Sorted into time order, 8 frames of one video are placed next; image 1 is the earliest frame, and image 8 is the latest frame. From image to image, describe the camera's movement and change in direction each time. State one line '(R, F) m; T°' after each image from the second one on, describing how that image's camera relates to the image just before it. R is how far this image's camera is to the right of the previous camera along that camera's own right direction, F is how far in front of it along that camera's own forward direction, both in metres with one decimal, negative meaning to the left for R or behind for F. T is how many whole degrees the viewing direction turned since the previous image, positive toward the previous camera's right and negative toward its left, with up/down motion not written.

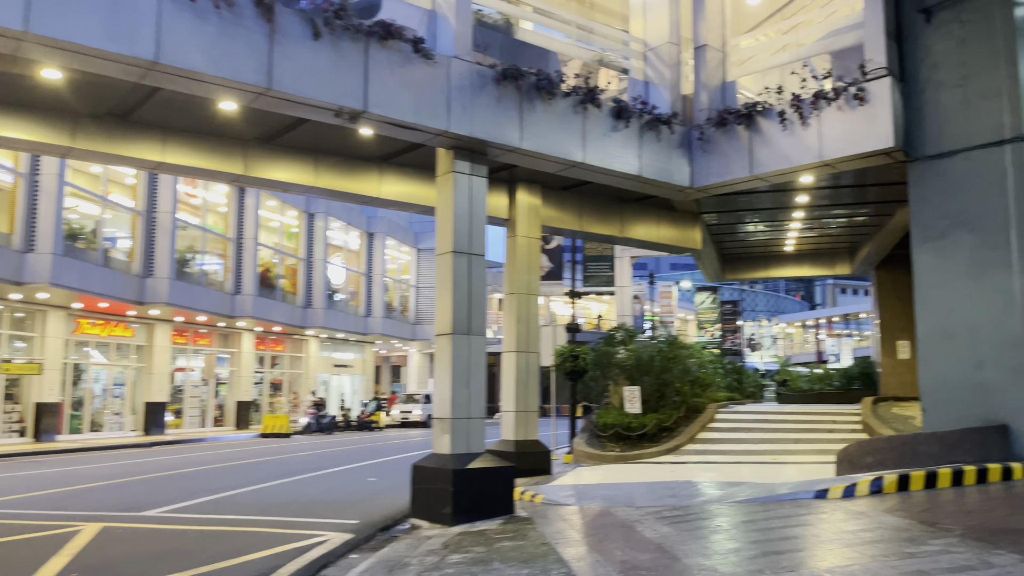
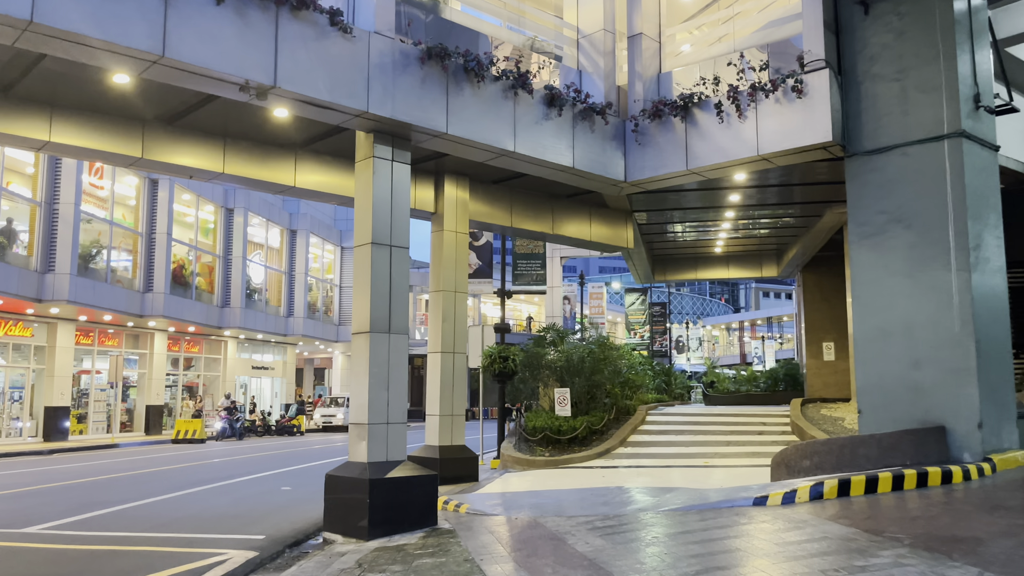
(+0.1, +0.7) m; +5°
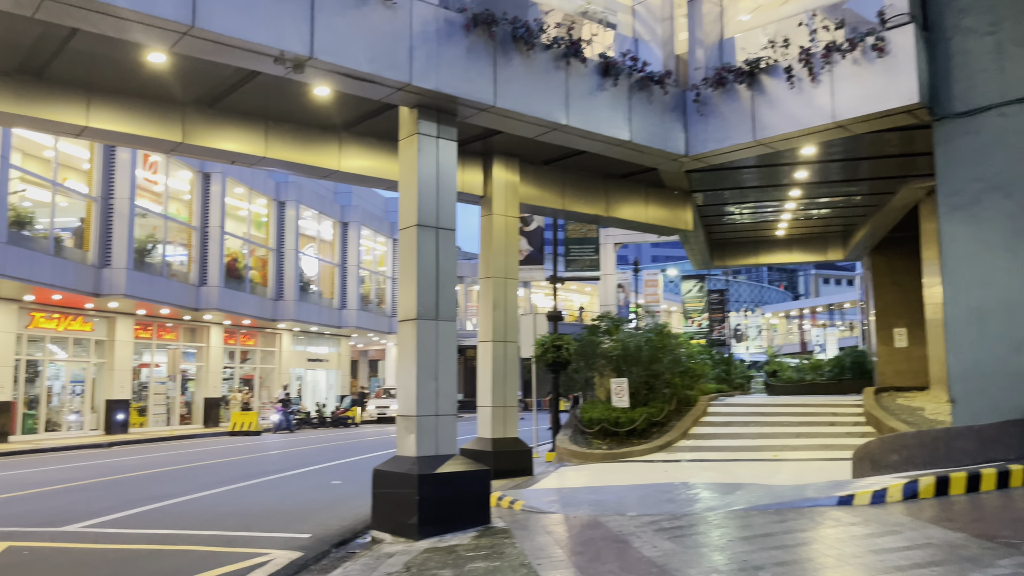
(0.0, +0.7) m; -4°
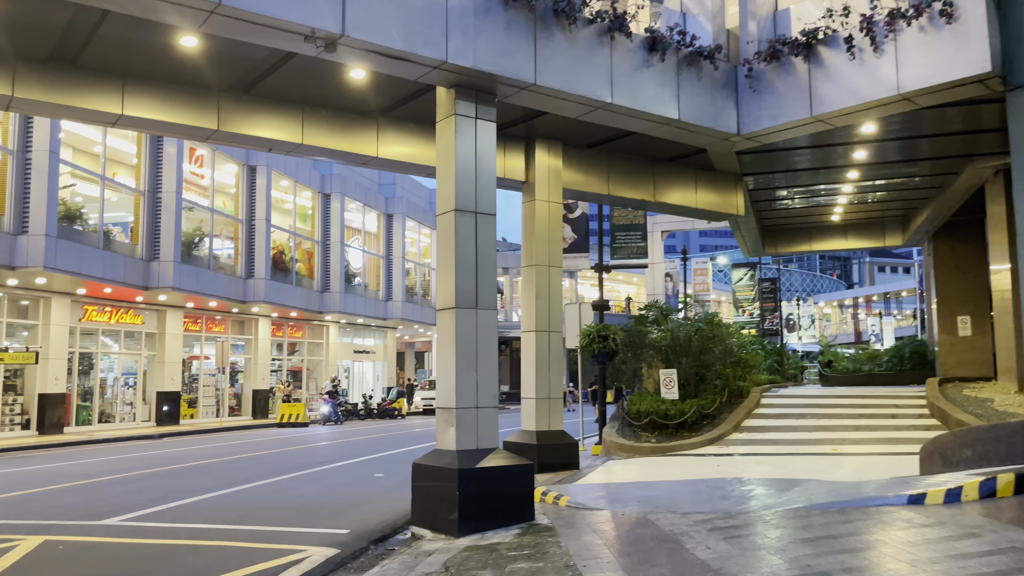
(0.0, +0.4) m; -3°
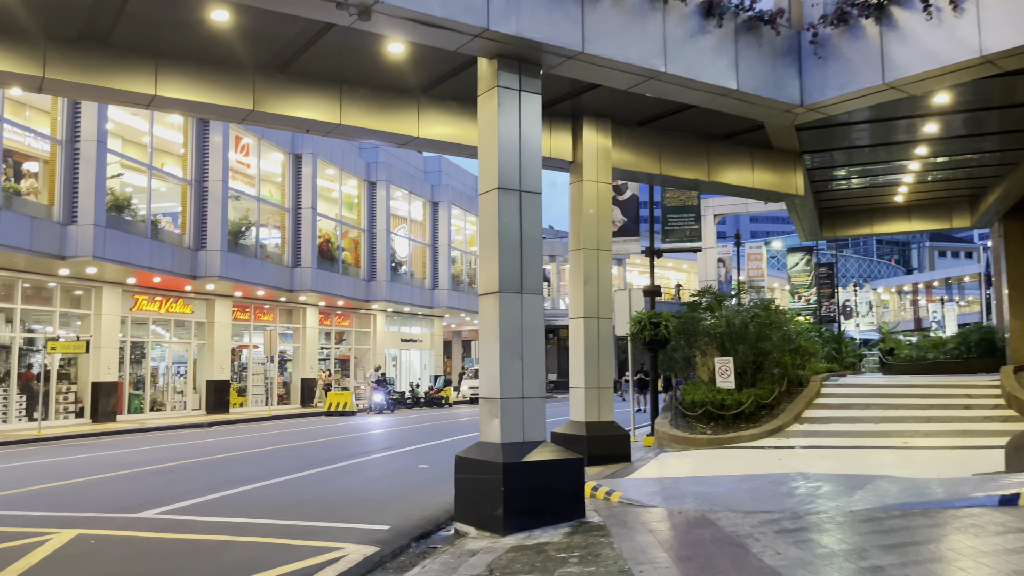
(0.0, +0.6) m; -3°
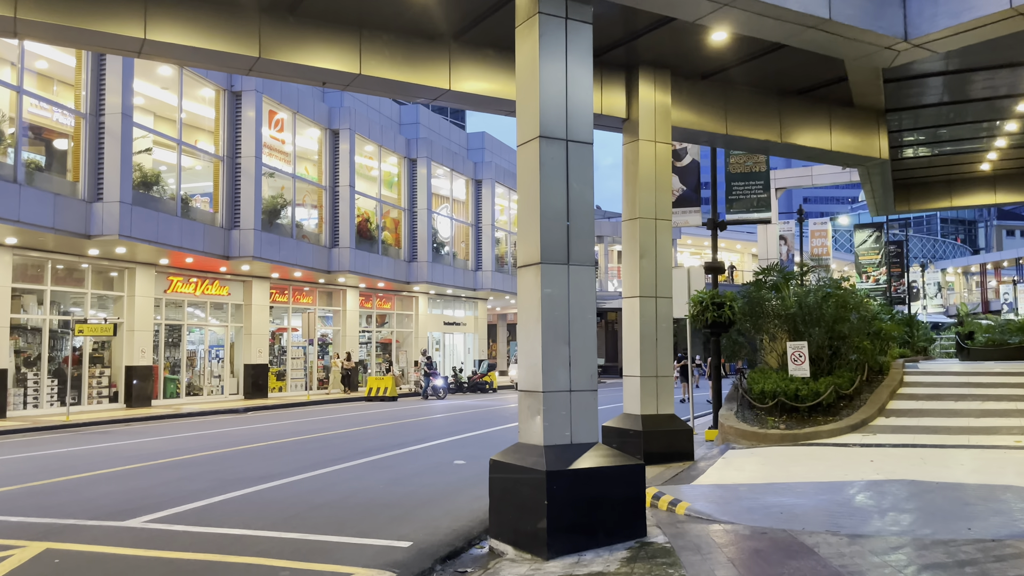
(0.0, +1.5) m; -3°
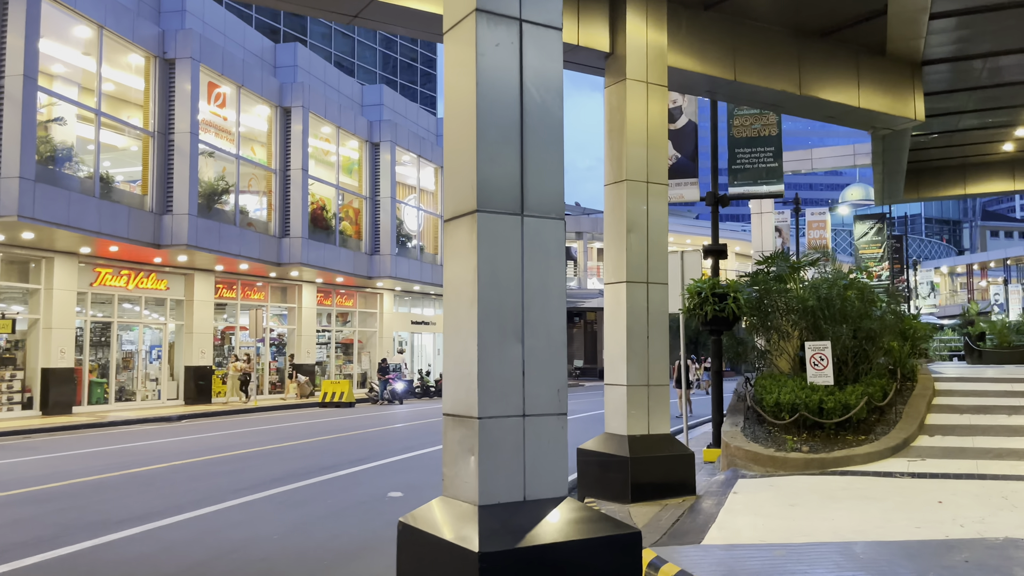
(+0.3, +2.7) m; +1°
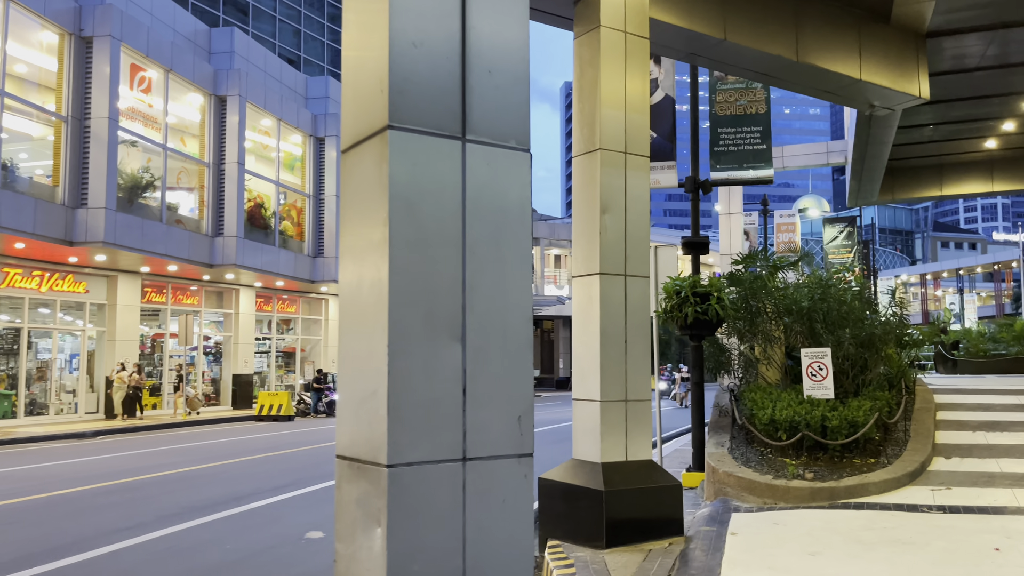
(+0.1, +1.7) m; +3°
